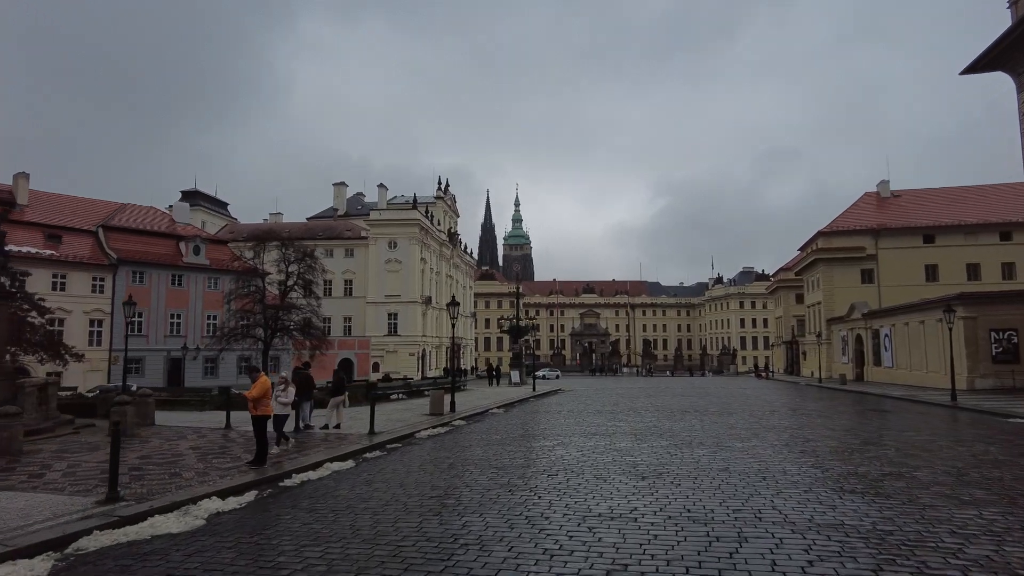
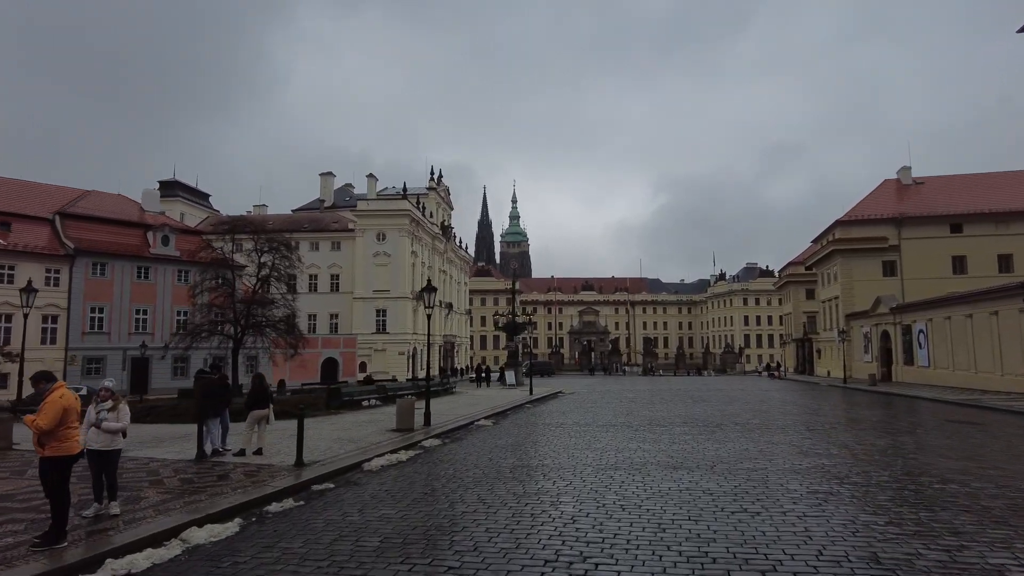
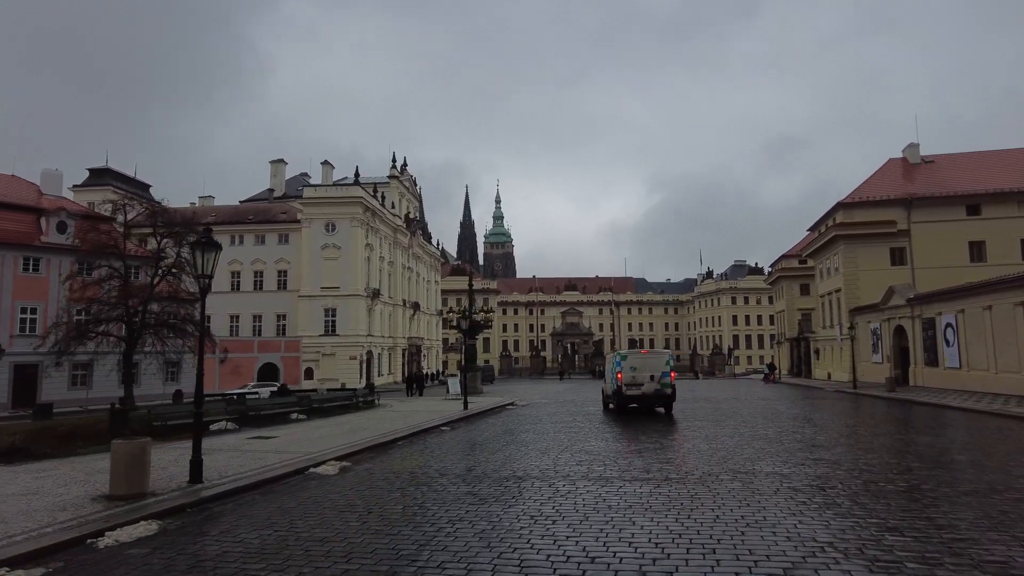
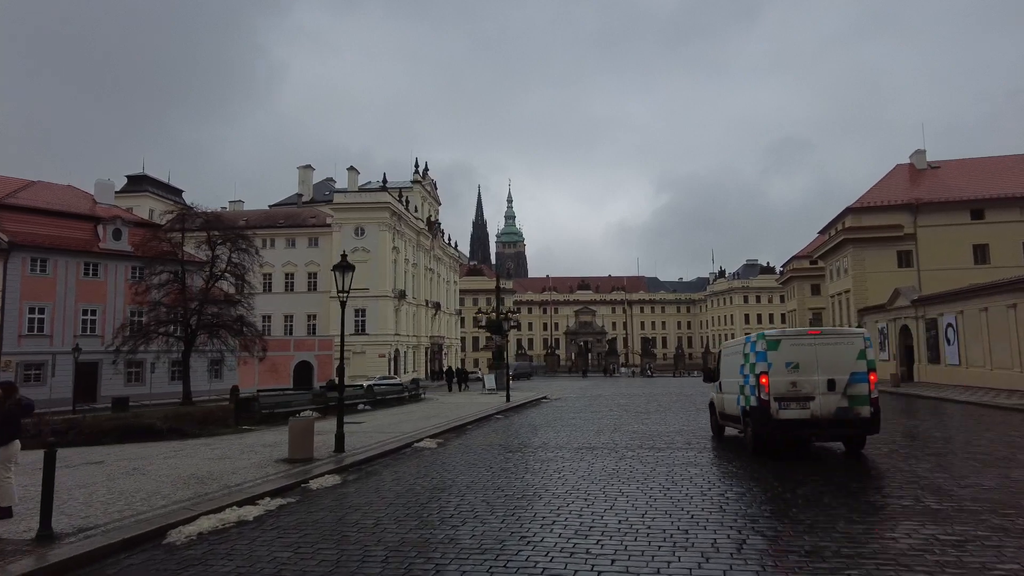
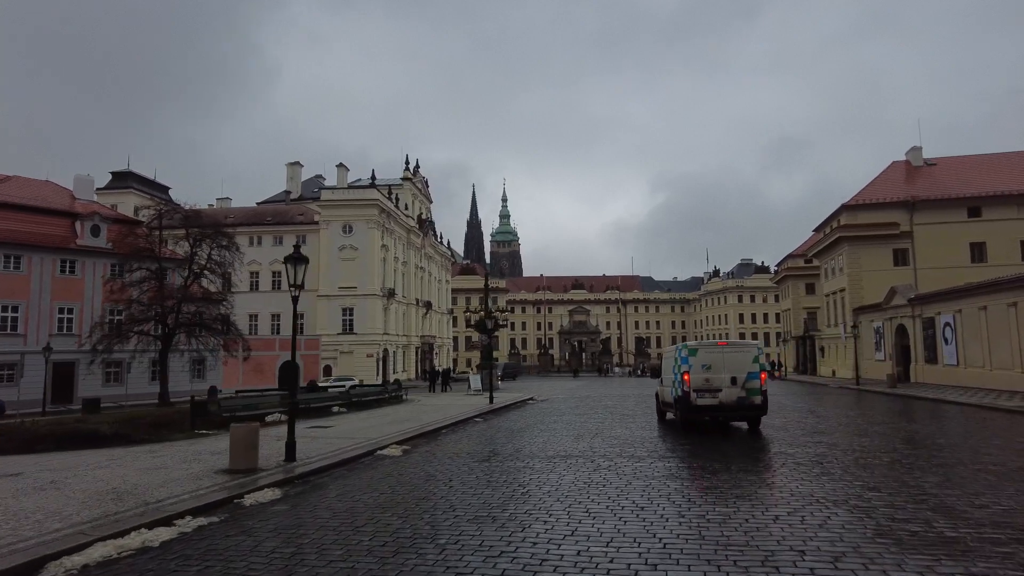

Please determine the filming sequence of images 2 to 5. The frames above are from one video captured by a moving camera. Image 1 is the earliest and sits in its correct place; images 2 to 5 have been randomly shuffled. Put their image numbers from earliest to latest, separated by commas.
2, 4, 5, 3
